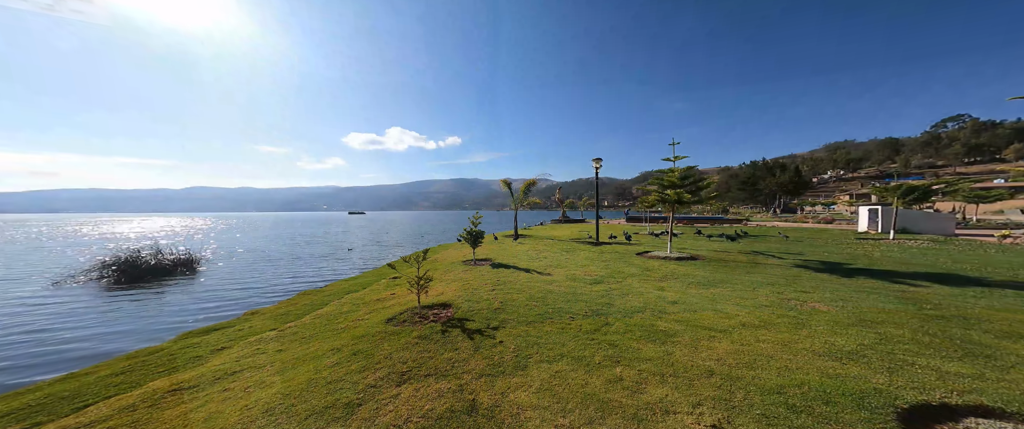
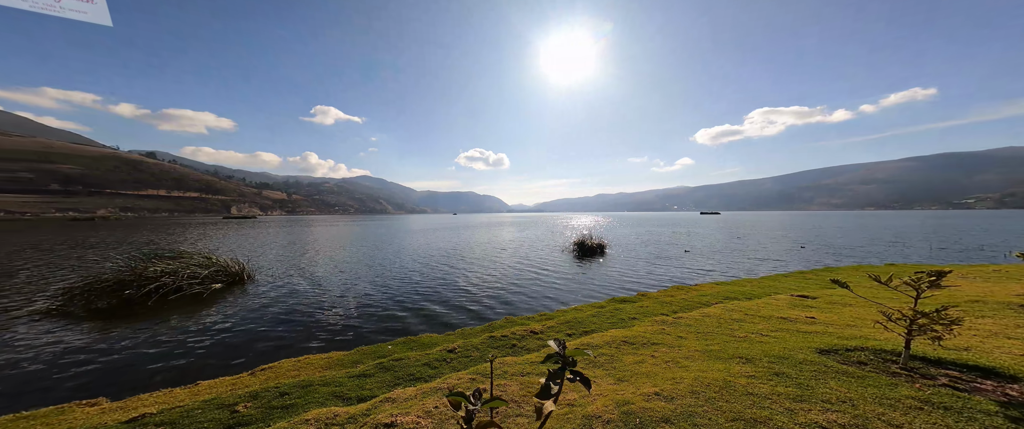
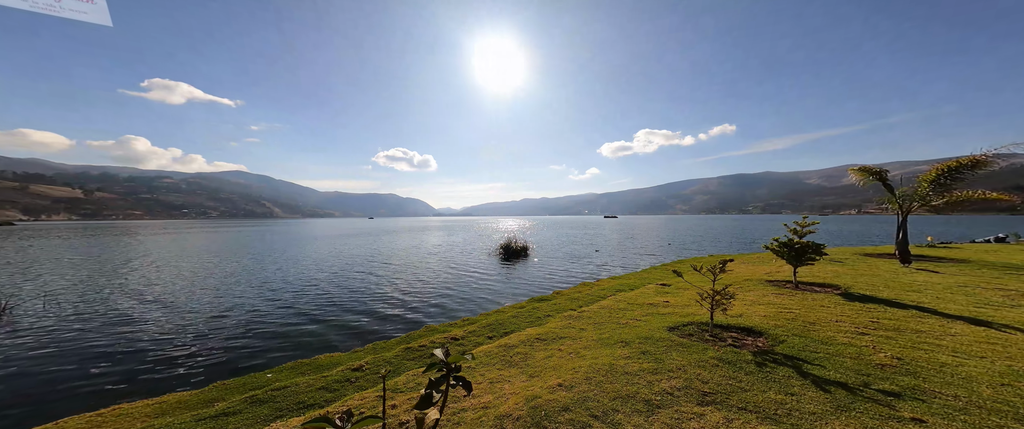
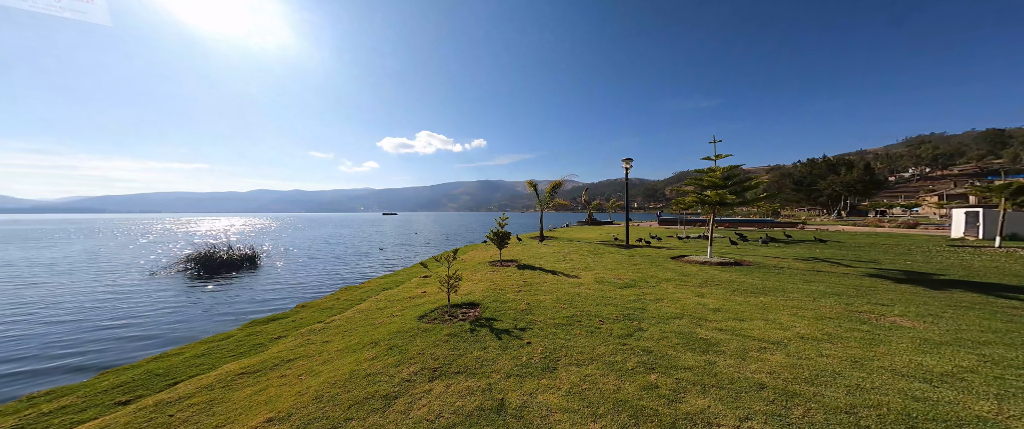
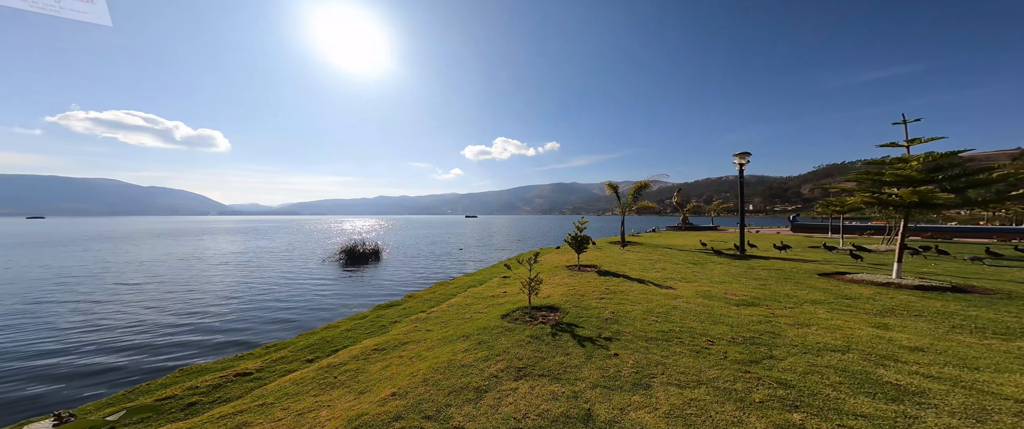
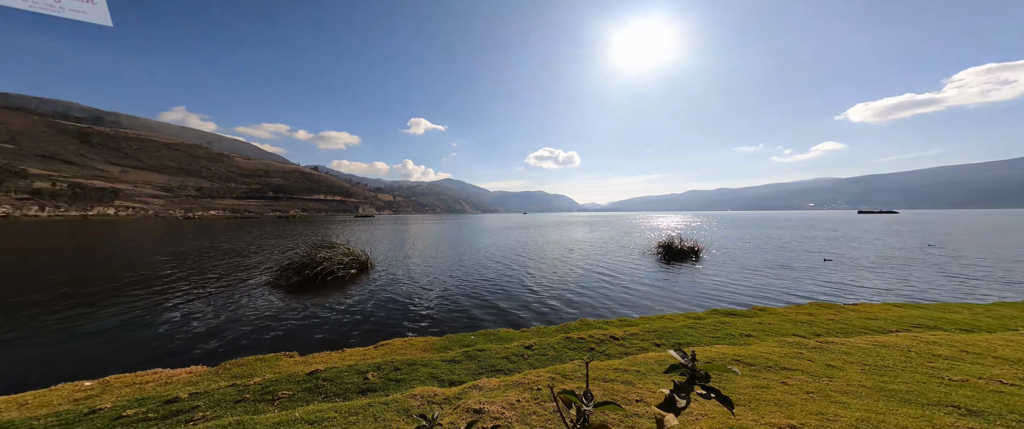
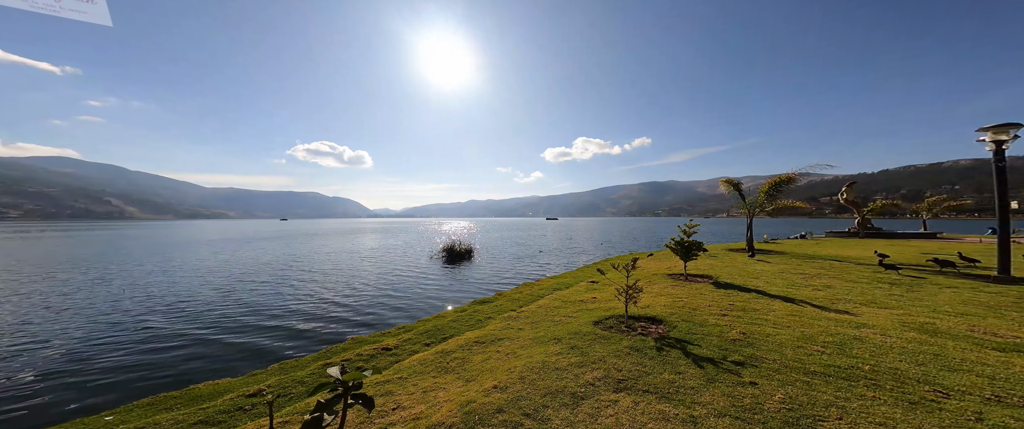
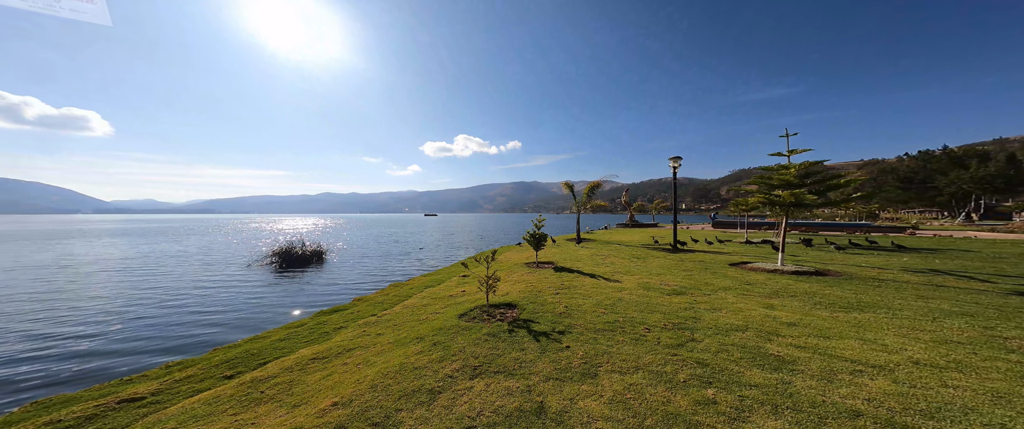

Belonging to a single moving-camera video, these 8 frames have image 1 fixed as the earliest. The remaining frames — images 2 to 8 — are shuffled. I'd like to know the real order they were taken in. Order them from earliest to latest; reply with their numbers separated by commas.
4, 8, 5, 7, 3, 2, 6
